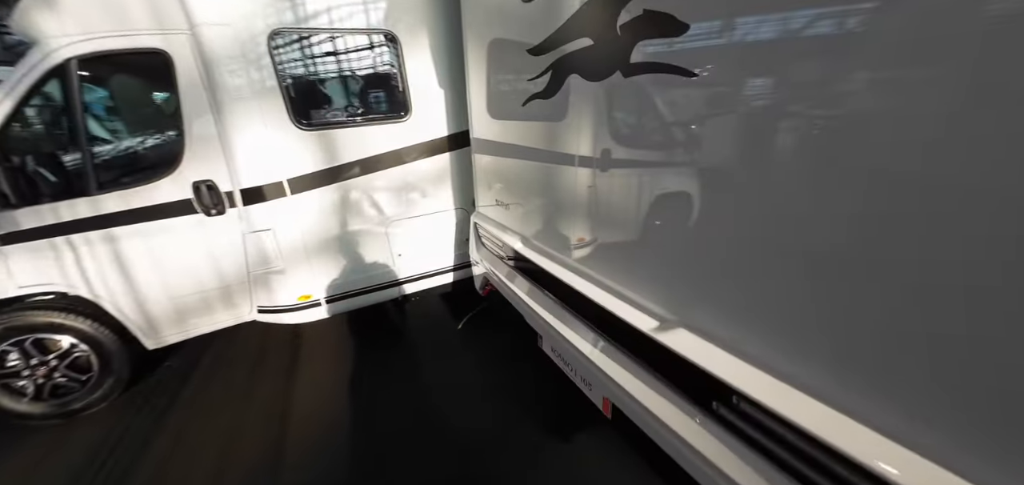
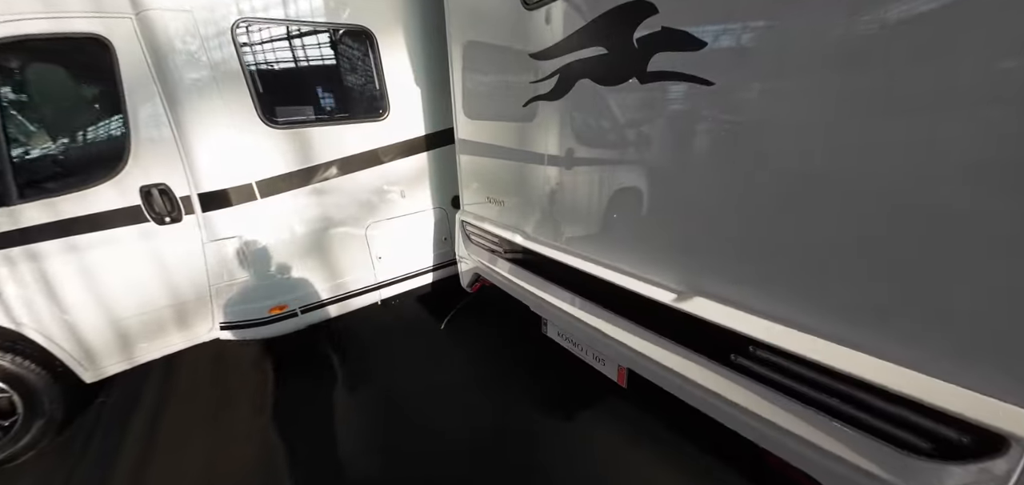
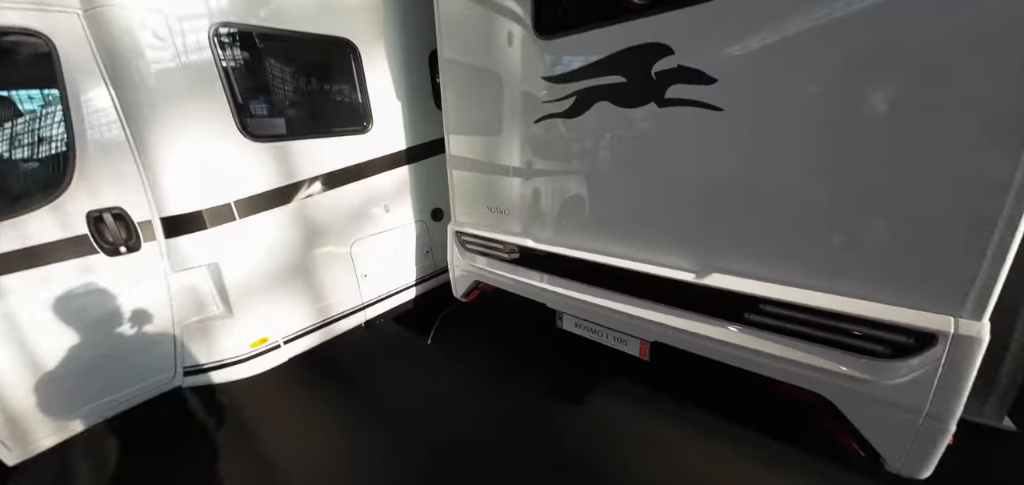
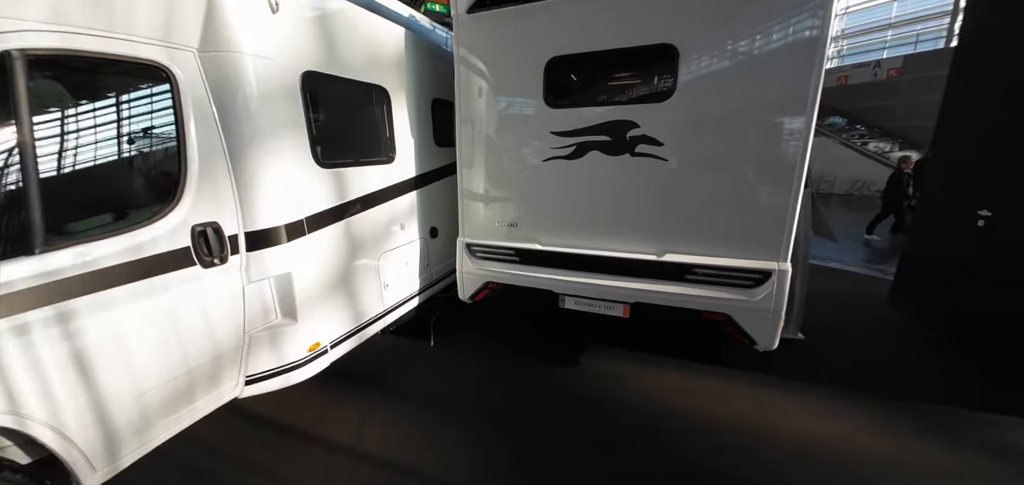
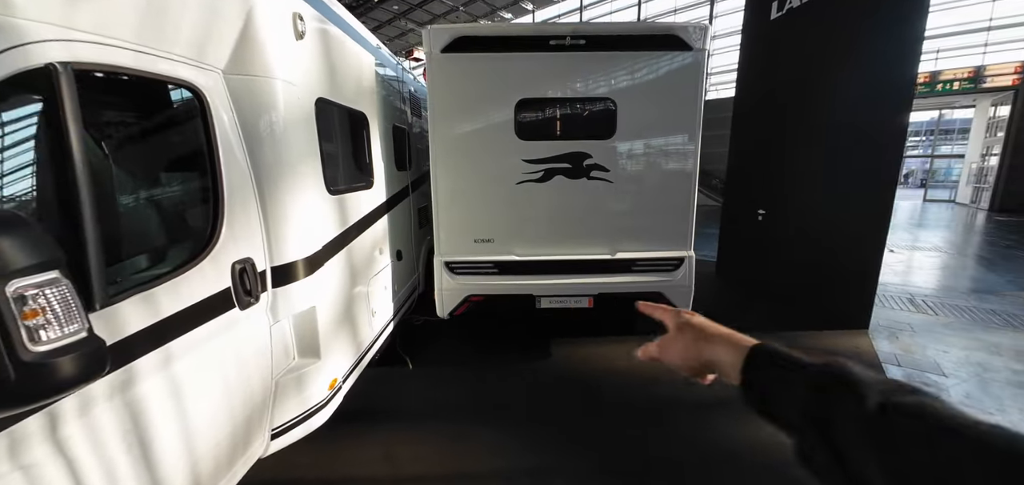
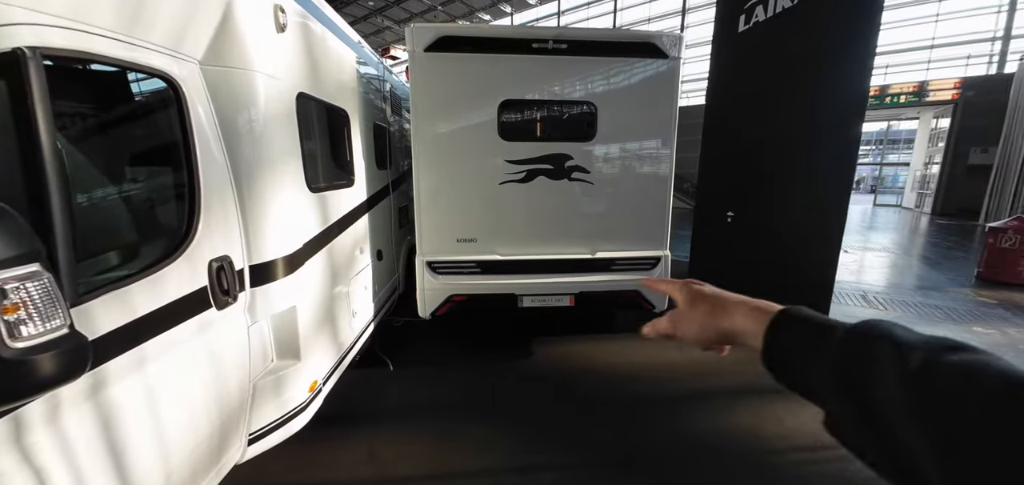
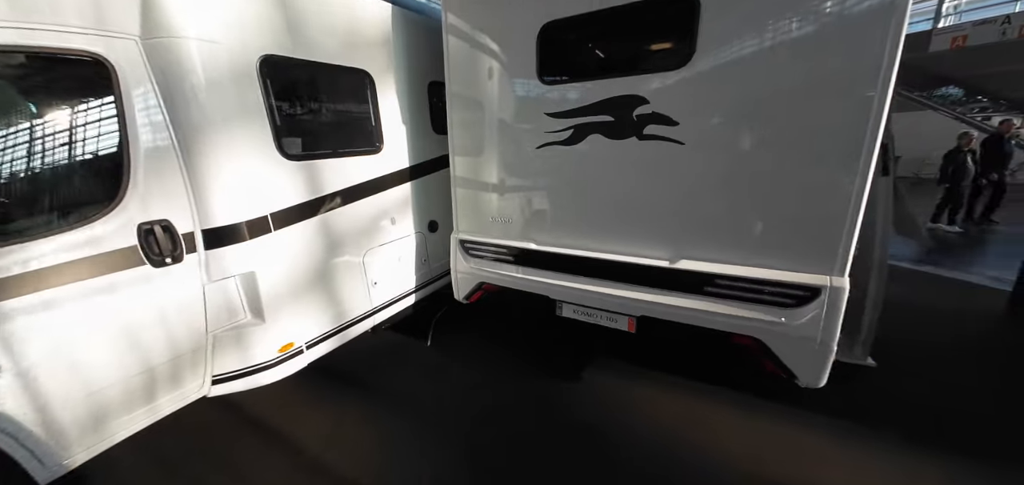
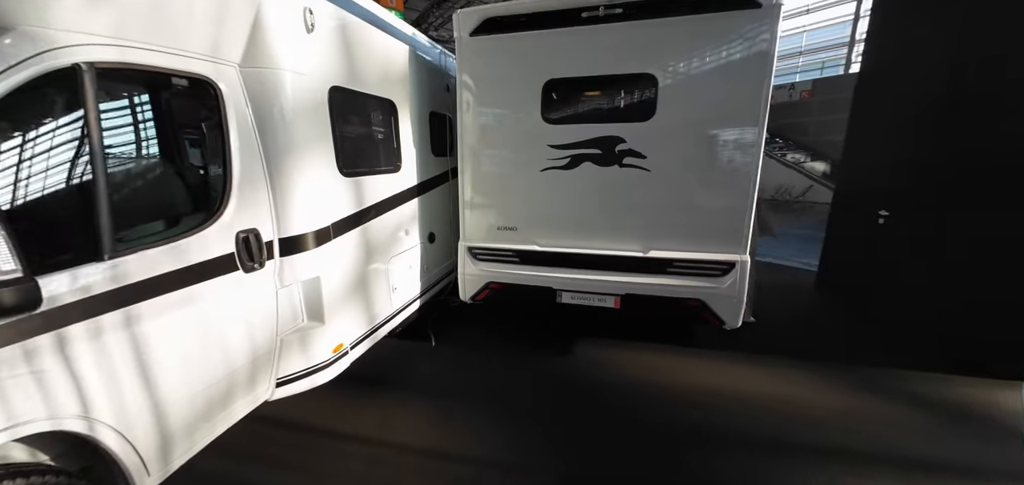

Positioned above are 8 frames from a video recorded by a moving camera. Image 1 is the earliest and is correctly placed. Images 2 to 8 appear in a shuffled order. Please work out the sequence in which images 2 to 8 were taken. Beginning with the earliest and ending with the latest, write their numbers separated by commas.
2, 3, 7, 4, 8, 5, 6
